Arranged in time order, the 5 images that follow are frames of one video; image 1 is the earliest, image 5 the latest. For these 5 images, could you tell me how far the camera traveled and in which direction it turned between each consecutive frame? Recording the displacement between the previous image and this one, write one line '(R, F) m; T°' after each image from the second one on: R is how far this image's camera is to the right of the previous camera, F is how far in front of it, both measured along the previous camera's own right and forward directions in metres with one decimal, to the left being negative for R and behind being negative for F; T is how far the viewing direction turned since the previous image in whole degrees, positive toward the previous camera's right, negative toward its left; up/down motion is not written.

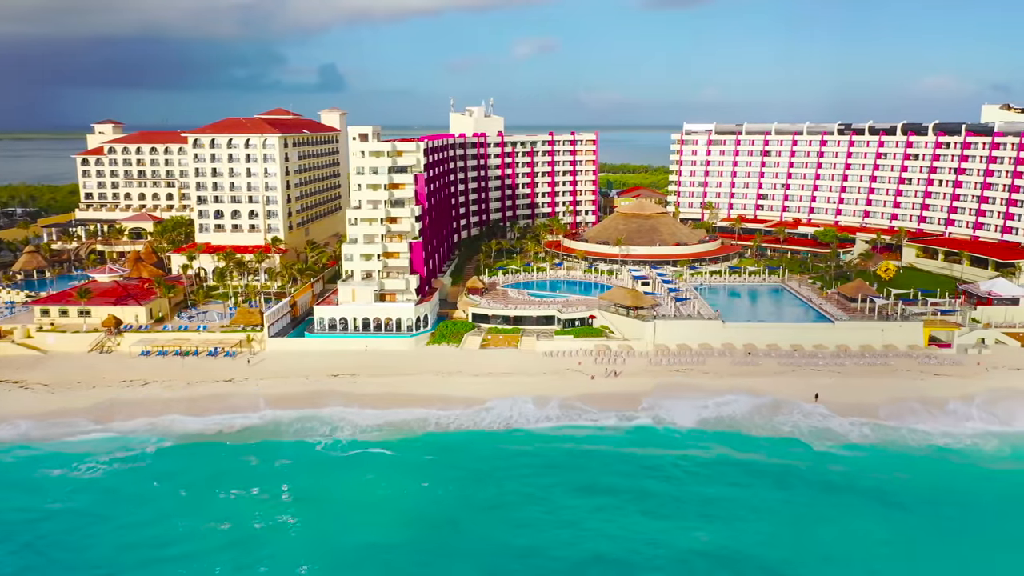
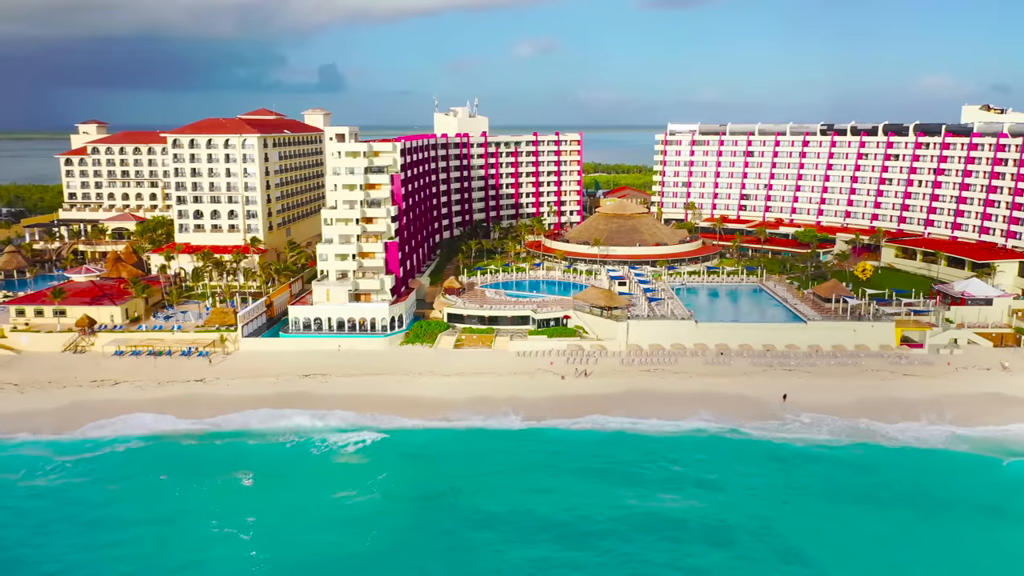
(+2.0, -0.1) m; 0°
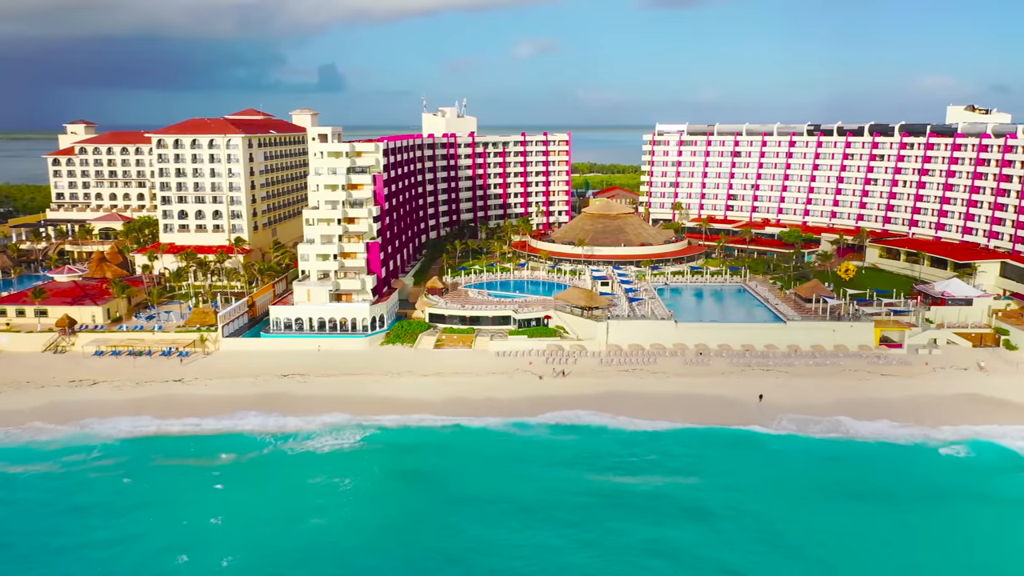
(+1.5, -0.1) m; 0°
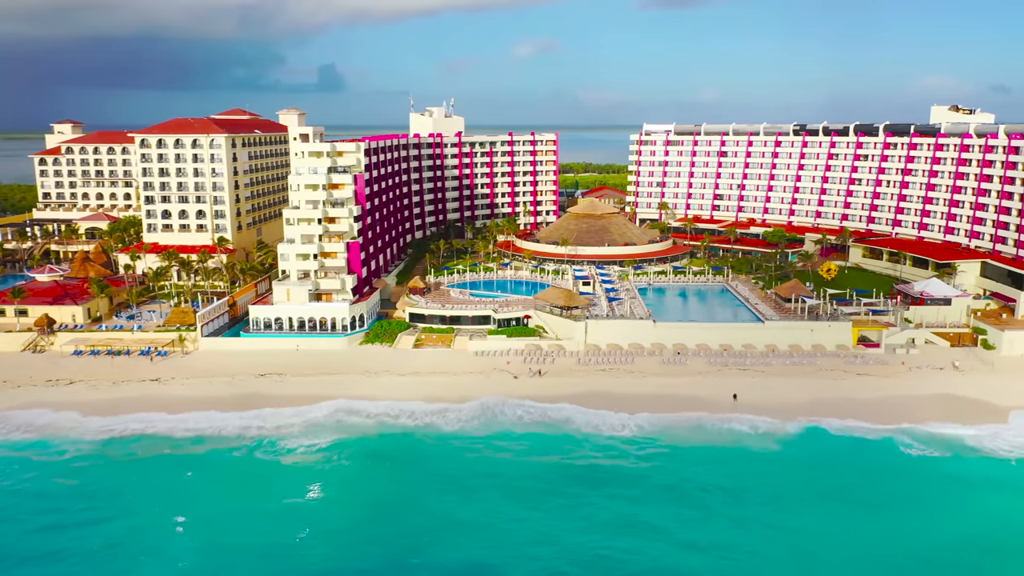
(+1.6, -0.1) m; 0°
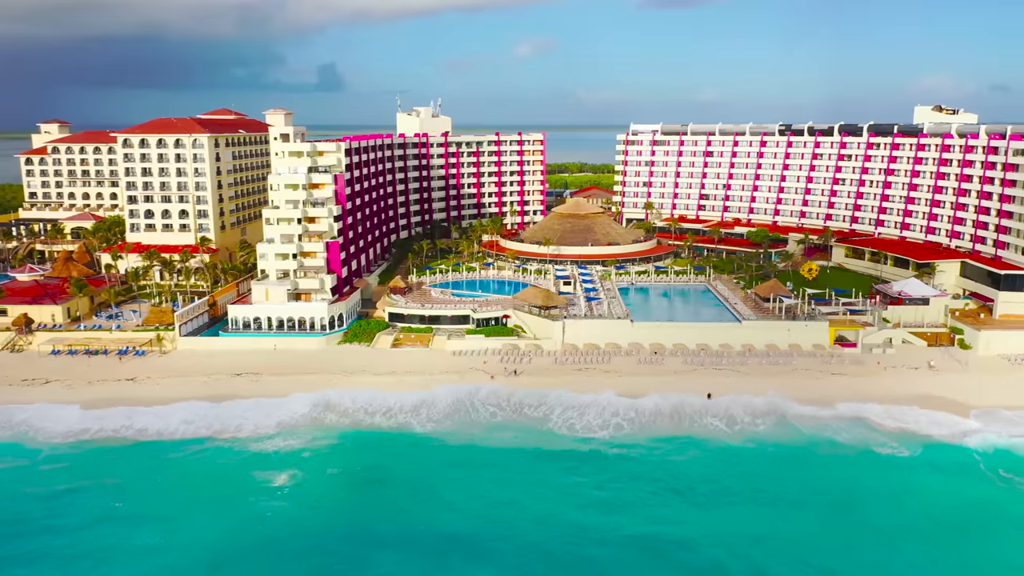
(+1.7, -0.1) m; 0°
